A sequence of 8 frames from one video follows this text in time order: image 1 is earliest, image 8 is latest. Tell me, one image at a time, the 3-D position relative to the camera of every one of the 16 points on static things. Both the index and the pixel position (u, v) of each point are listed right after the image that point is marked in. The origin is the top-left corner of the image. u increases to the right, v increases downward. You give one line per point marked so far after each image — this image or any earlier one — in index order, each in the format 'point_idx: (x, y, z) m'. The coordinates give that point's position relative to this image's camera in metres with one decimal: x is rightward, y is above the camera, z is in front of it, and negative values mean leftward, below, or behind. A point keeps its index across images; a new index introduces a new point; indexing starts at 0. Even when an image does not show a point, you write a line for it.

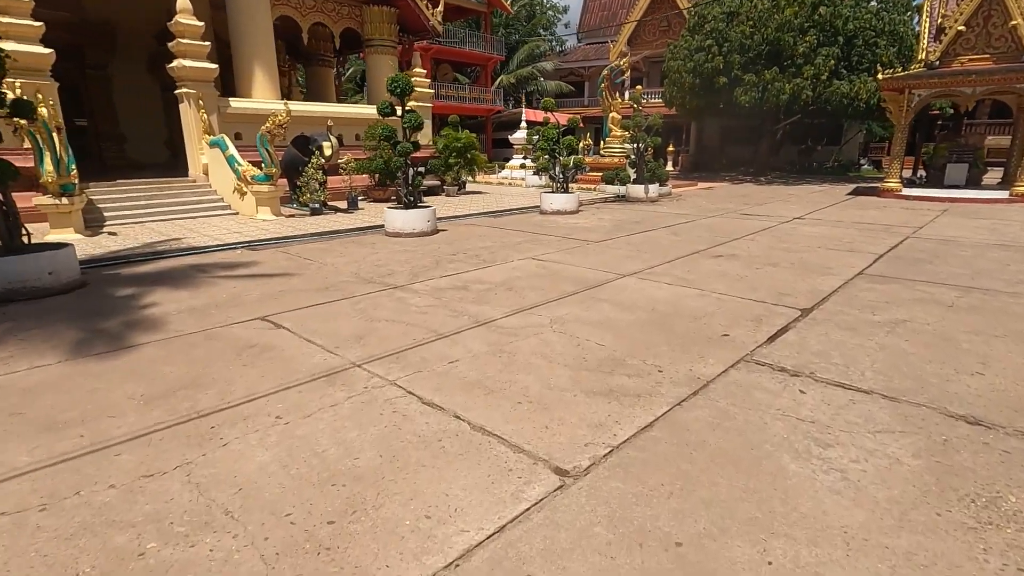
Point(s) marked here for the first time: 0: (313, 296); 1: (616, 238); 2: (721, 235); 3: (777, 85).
0: (-1.9, -0.1, +5.2) m
1: (+1.6, +0.8, +8.3) m
2: (+3.3, +0.8, +8.6) m
3: (+9.0, +6.9, +18.1) m
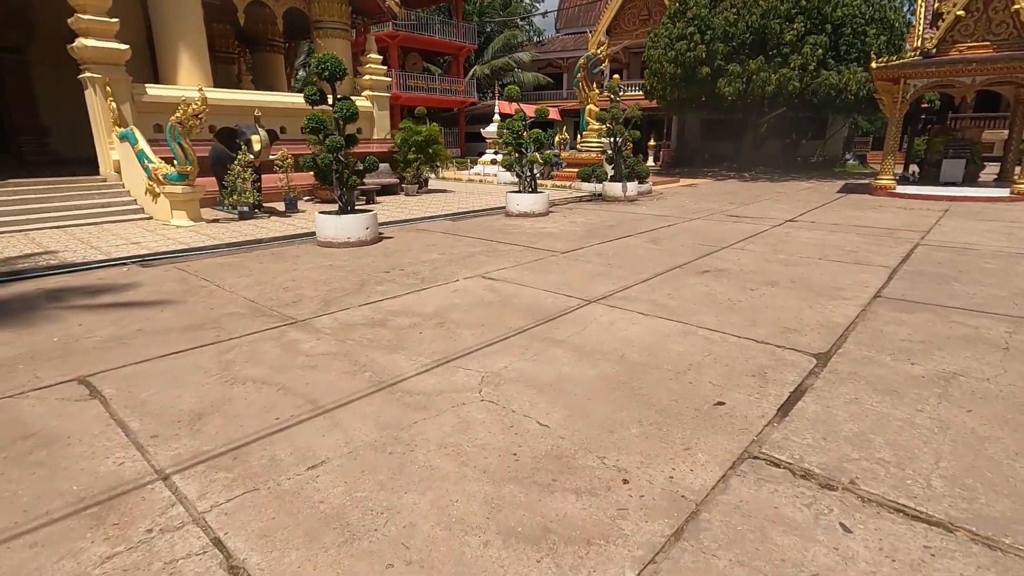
0: (-2.5, -0.4, +3.9) m
1: (+1.0, +0.5, +7.2) m
2: (+2.7, +0.6, +7.5) m
3: (+8.1, +6.8, +17.1) m
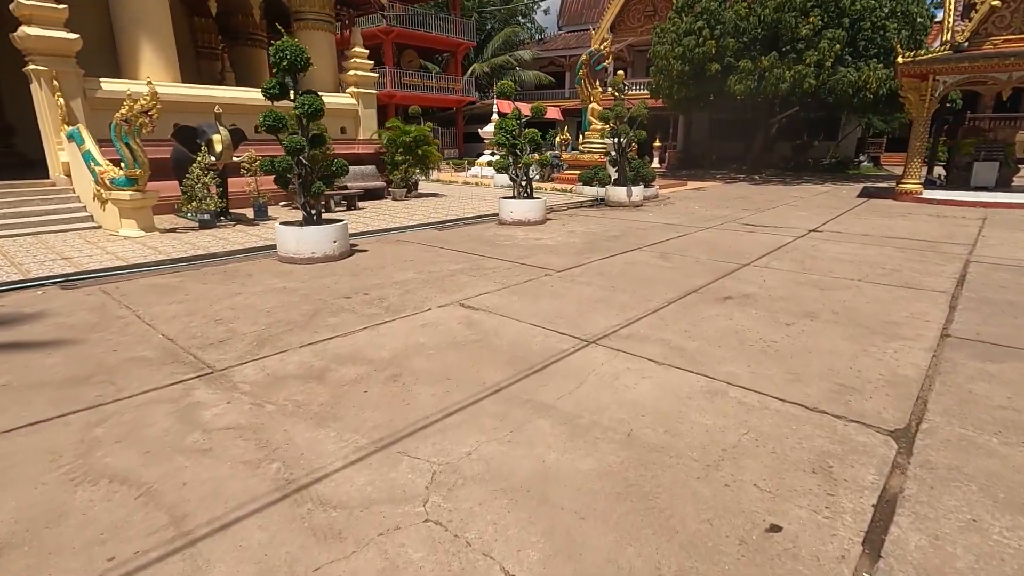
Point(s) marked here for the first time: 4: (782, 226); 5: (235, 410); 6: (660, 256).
0: (-2.6, -0.6, +3.0) m
1: (+0.9, +0.3, +6.2) m
2: (+2.6, +0.4, +6.5) m
3: (+8.0, +6.5, +16.1) m
4: (+4.5, +1.1, +9.1) m
5: (-1.5, -0.7, +2.9) m
6: (+1.9, +0.4, +6.7) m
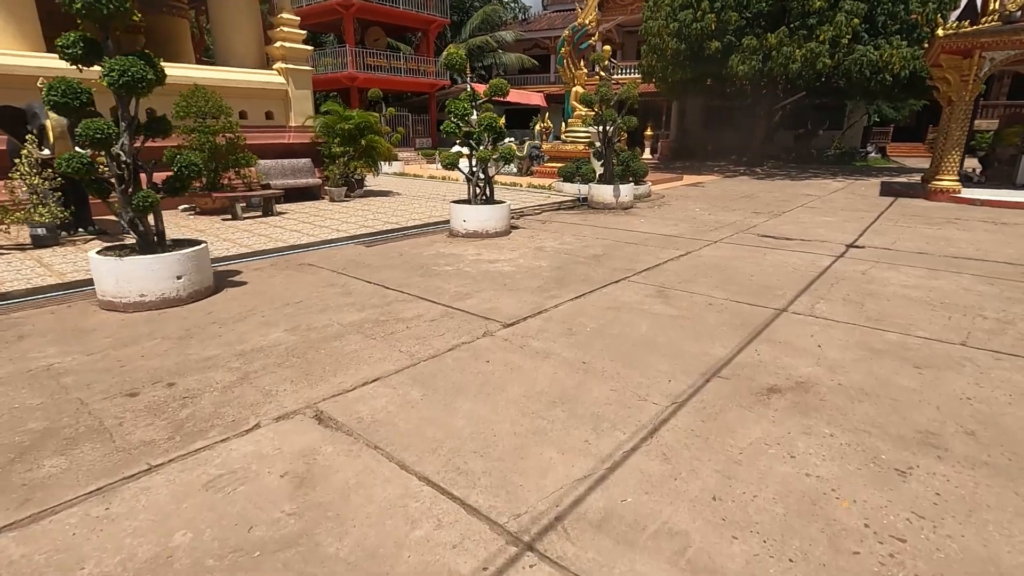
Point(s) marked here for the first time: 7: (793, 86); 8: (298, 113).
0: (-3.1, -1.2, +0.9) m
1: (+0.3, -0.2, +4.2) m
2: (+2.0, -0.1, +4.5) m
3: (+7.3, +6.3, +14.1) m
4: (+3.9, +0.7, +7.1) m
5: (-2.0, -1.2, +0.9) m
6: (+1.3, 0.0, +4.7) m
7: (+9.0, +6.5, +17.1) m
8: (-4.1, +3.3, +10.1) m
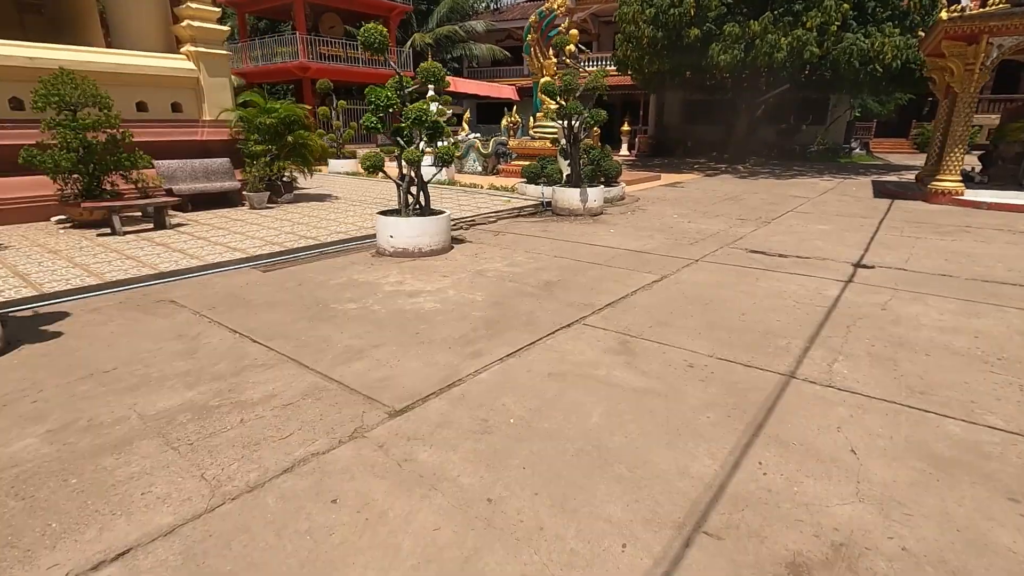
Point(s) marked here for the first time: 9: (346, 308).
0: (-3.6, -1.6, -0.4) m
1: (-0.3, -0.5, +3.0) m
2: (+1.4, -0.4, +3.3) m
3: (+6.3, +6.1, +13.0) m
4: (+3.2, +0.4, +6.0) m
5: (-2.4, -1.6, -0.5) m
6: (+0.7, -0.4, +3.4) m
7: (+8.0, +6.3, +16.1) m
8: (-4.8, +3.0, +8.7) m
9: (-1.3, -0.2, +4.2) m
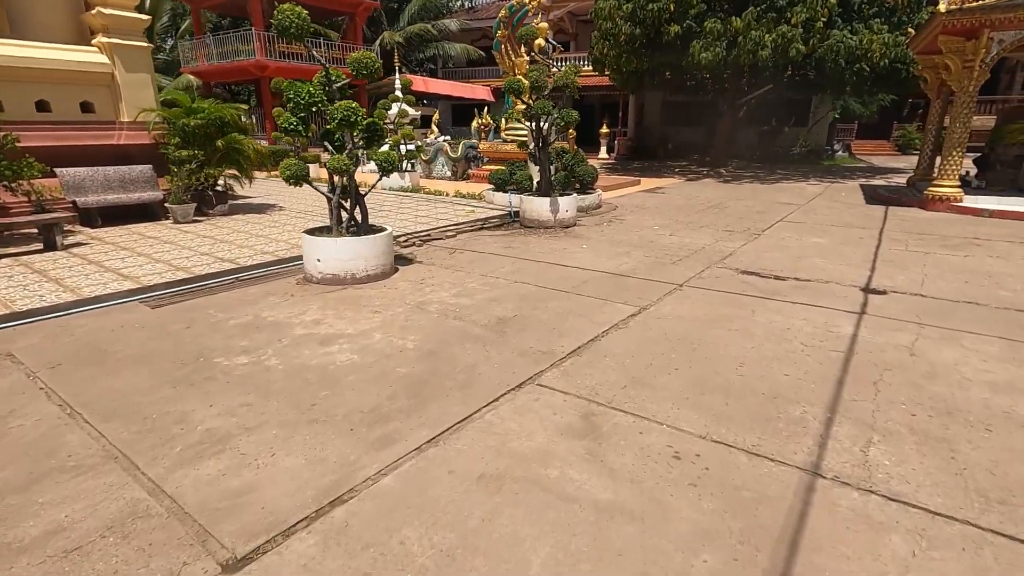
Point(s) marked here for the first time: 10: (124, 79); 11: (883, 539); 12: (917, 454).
0: (-3.8, -1.9, -1.5) m
1: (-0.6, -0.8, +2.0) m
2: (+1.0, -0.7, +2.5) m
3: (+5.6, +5.8, +12.3) m
4: (+2.8, +0.1, +5.1) m
5: (-2.7, -1.9, -1.5) m
6: (+0.3, -0.7, +2.5) m
7: (+7.2, +6.1, +15.4) m
8: (-5.4, +2.6, +7.6) m
9: (-1.7, -0.5, +3.2) m
10: (-5.4, +3.0, +7.5) m
11: (+1.3, -0.9, +1.8) m
12: (+1.8, -0.7, +2.3) m
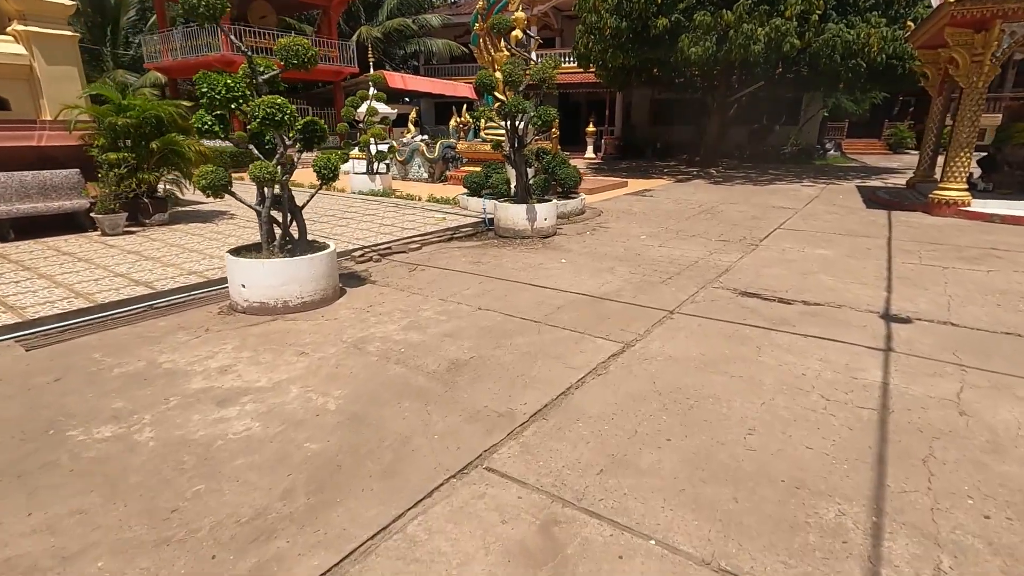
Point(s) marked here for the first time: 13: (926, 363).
0: (-3.9, -2.1, -2.3) m
1: (-0.8, -1.0, +1.3) m
2: (+0.8, -0.9, +1.8) m
3: (+5.1, +5.7, +11.7) m
4: (+2.5, -0.1, +4.5) m
5: (-2.8, -2.1, -2.2) m
6: (+0.1, -0.9, +1.8) m
7: (+6.6, +5.9, +14.8) m
8: (-5.8, +2.4, +6.8) m
9: (-1.9, -0.7, +2.5) m
10: (-5.8, +2.7, +6.7) m
11: (+1.1, -1.1, +1.1) m
12: (+1.5, -0.9, +1.6) m
13: (+2.5, -0.5, +3.2) m
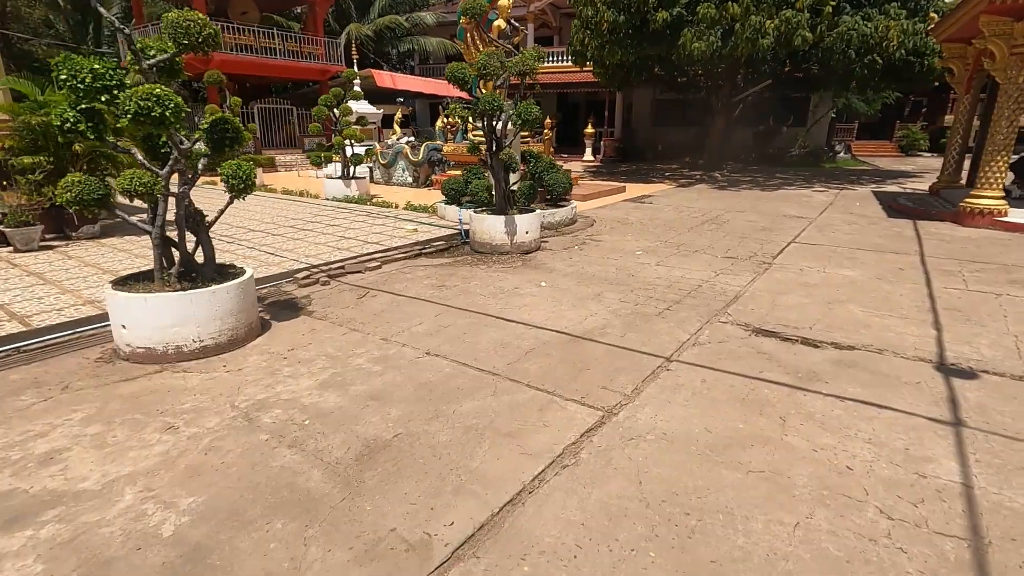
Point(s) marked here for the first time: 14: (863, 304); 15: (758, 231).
0: (-4.3, -2.4, -3.1) m
1: (-1.1, -1.3, +0.4) m
2: (+0.5, -1.2, +0.9) m
3: (+4.9, +5.4, +10.8) m
4: (+2.2, -0.3, +3.6) m
5: (-3.1, -2.4, -3.1) m
6: (-0.2, -1.1, +1.0) m
7: (+6.4, +5.6, +13.9) m
8: (-6.0, +2.1, +5.9) m
9: (-2.2, -0.9, +1.6) m
10: (-6.0, +2.5, +5.8) m
11: (+0.8, -1.3, +0.3) m
12: (+1.2, -1.2, +0.7) m
13: (+2.2, -0.7, +2.3) m
14: (+2.8, -0.1, +4.3) m
15: (+3.3, +0.8, +7.1) m
